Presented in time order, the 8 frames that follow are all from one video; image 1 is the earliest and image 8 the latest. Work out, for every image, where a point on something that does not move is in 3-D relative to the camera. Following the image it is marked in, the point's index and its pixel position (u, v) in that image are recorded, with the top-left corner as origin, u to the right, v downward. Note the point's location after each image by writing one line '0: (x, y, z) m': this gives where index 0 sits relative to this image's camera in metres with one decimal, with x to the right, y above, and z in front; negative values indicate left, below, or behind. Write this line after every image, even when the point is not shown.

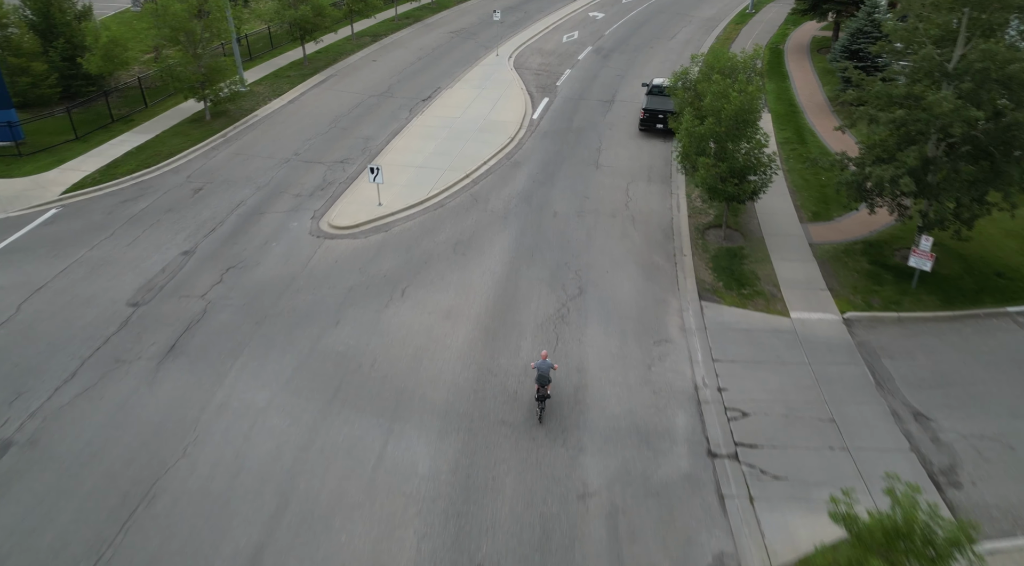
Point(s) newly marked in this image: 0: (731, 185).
0: (+5.7, +2.5, +17.8) m
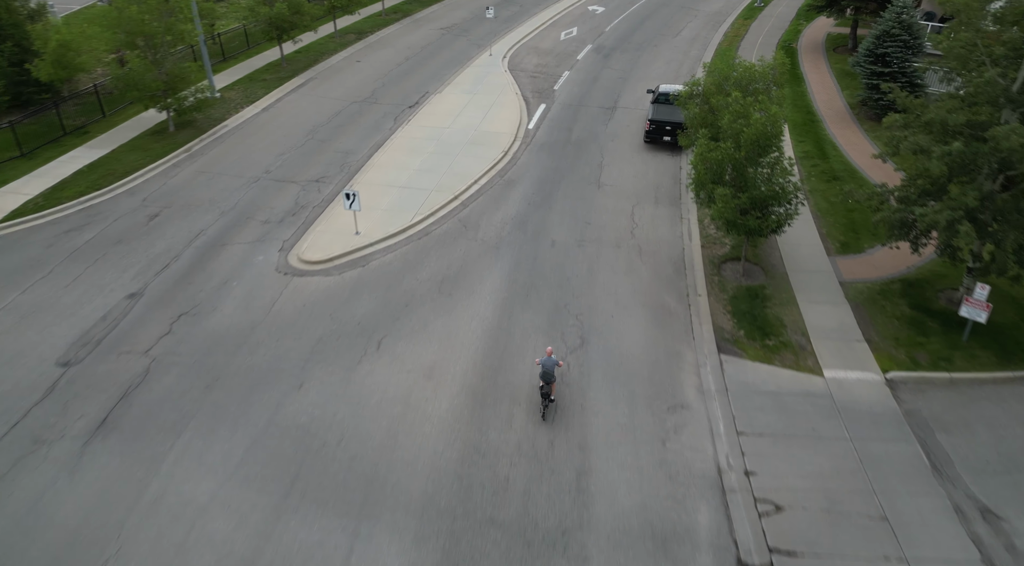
0: (+5.5, +1.5, +15.7) m
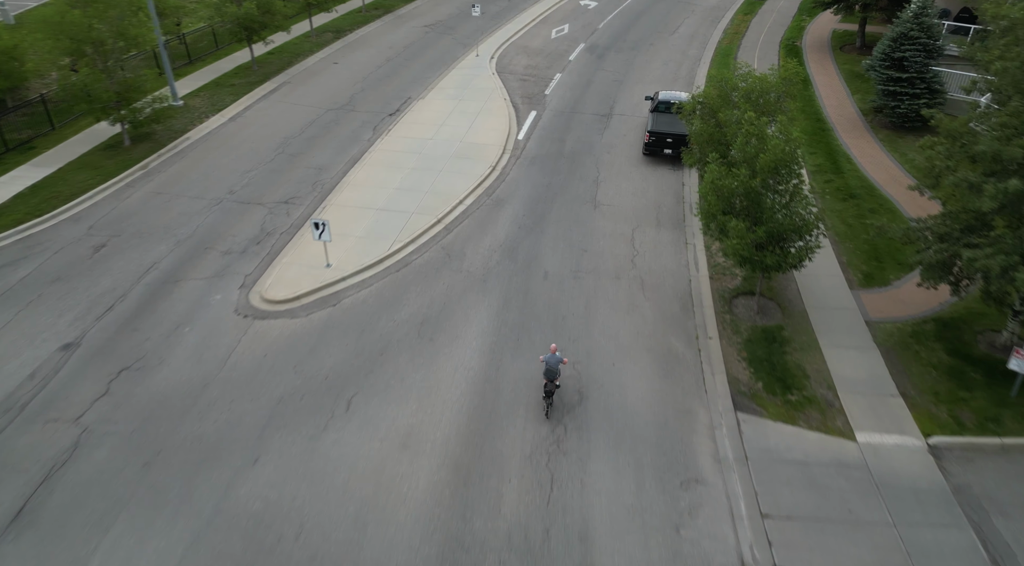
0: (+5.2, +0.6, +14.0) m
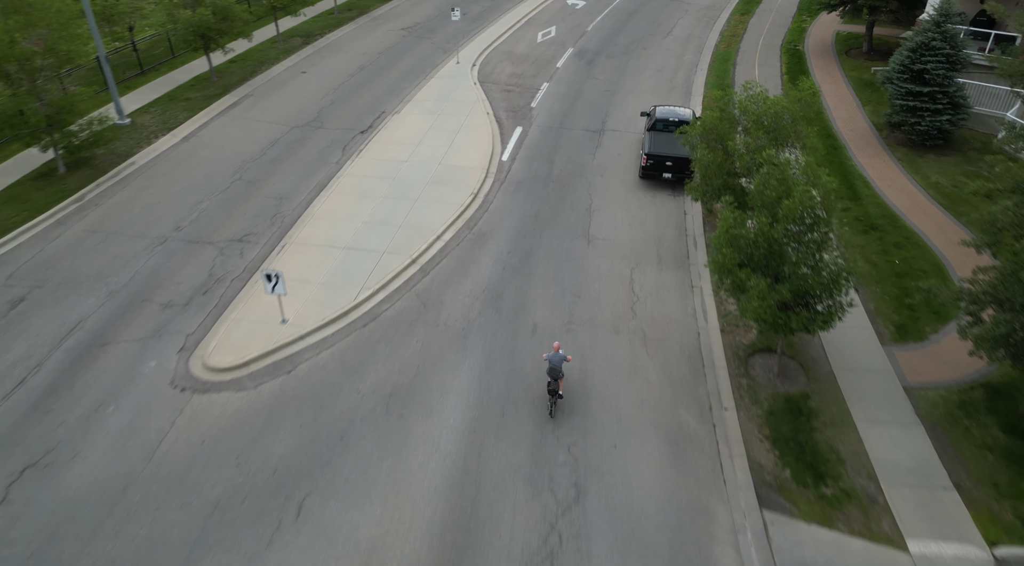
0: (+4.9, -0.5, +12.0) m
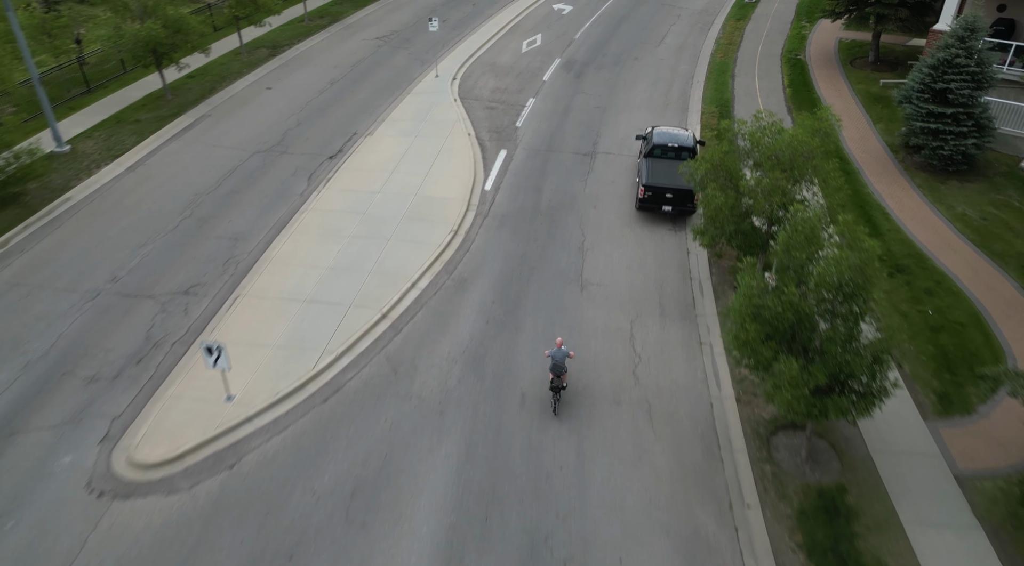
0: (+4.7, -1.7, +10.1) m
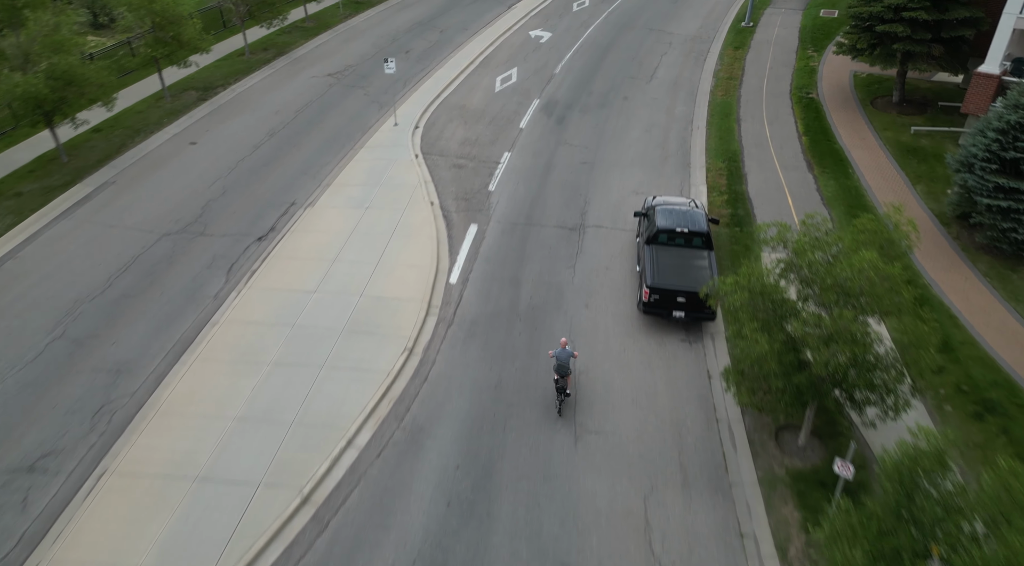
0: (+4.4, -4.1, +6.3) m
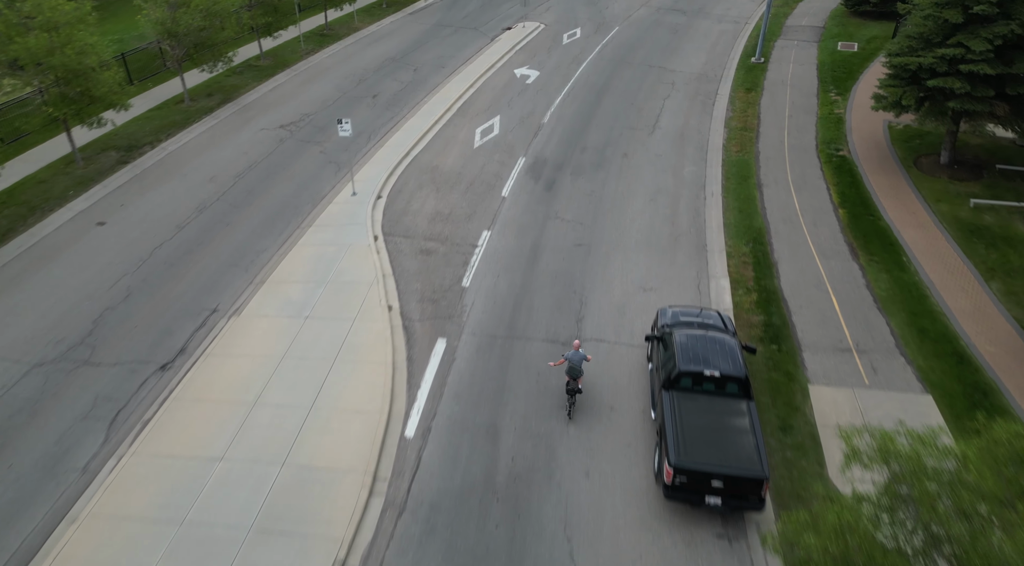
0: (+4.1, -6.6, +2.5) m
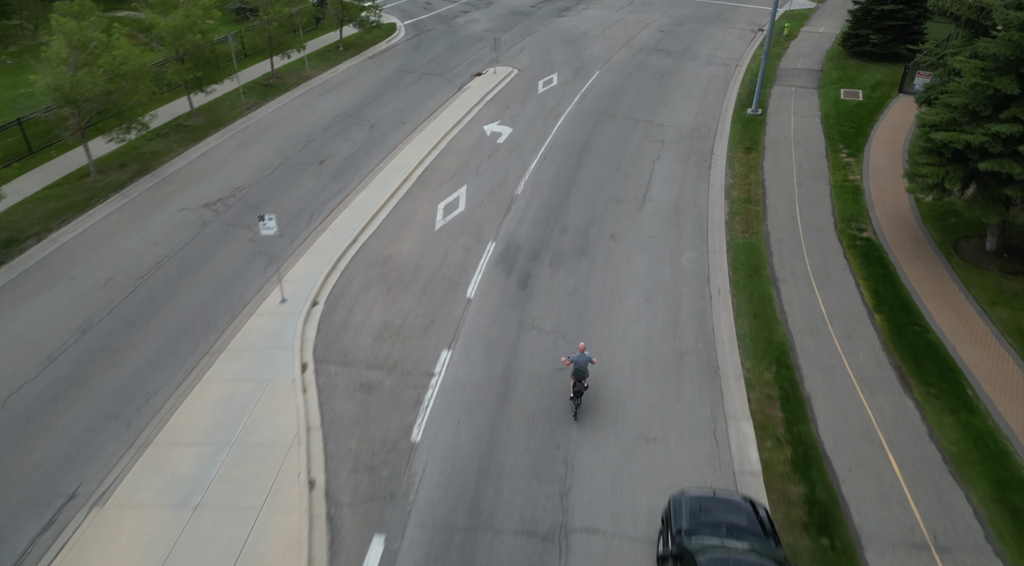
0: (+3.9, -8.9, -1.1) m
